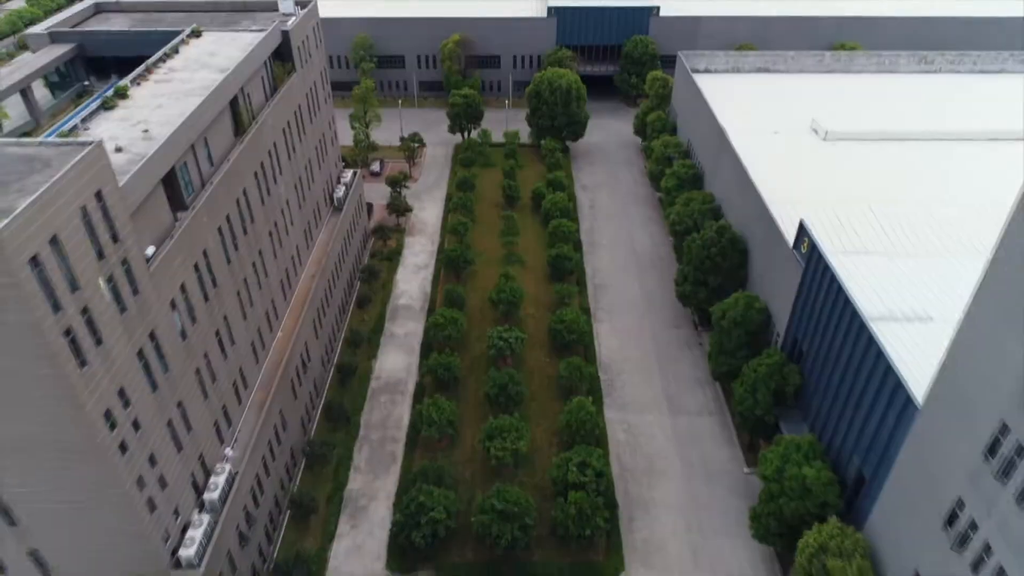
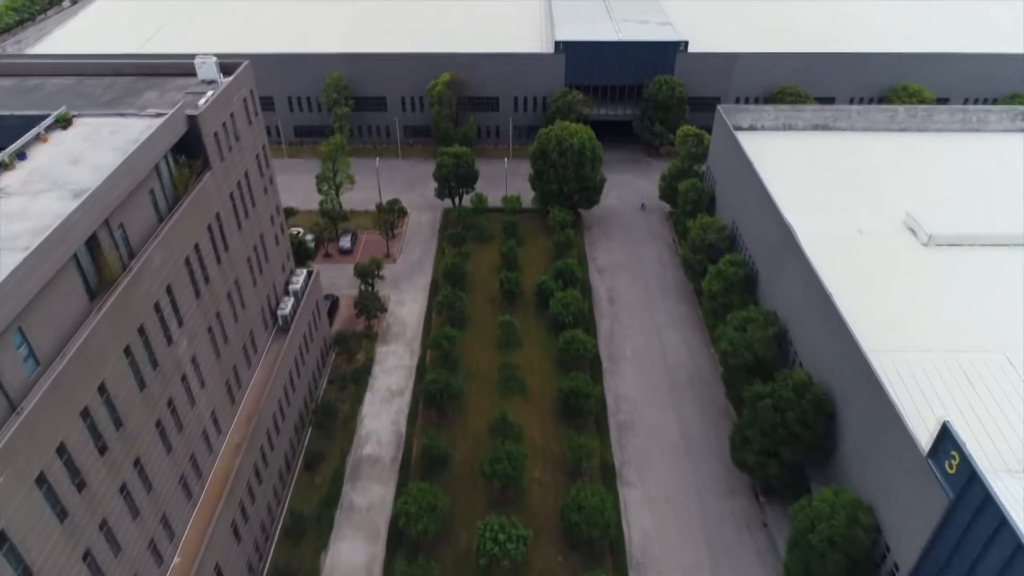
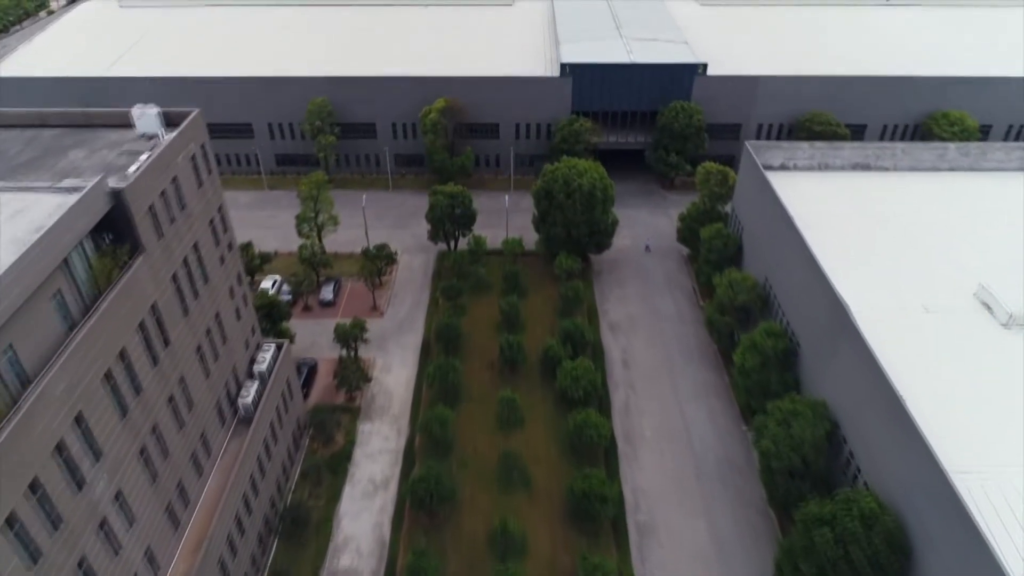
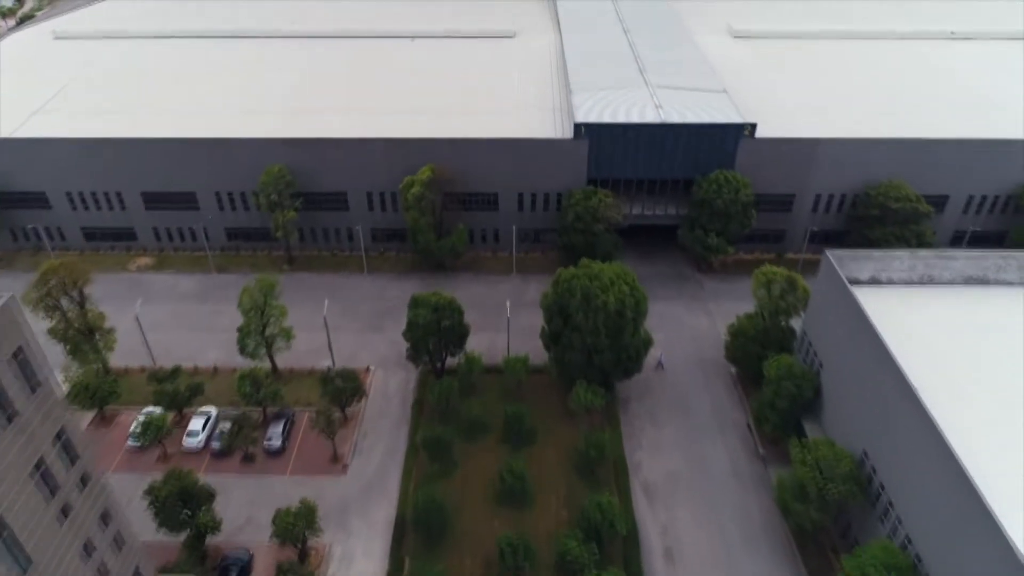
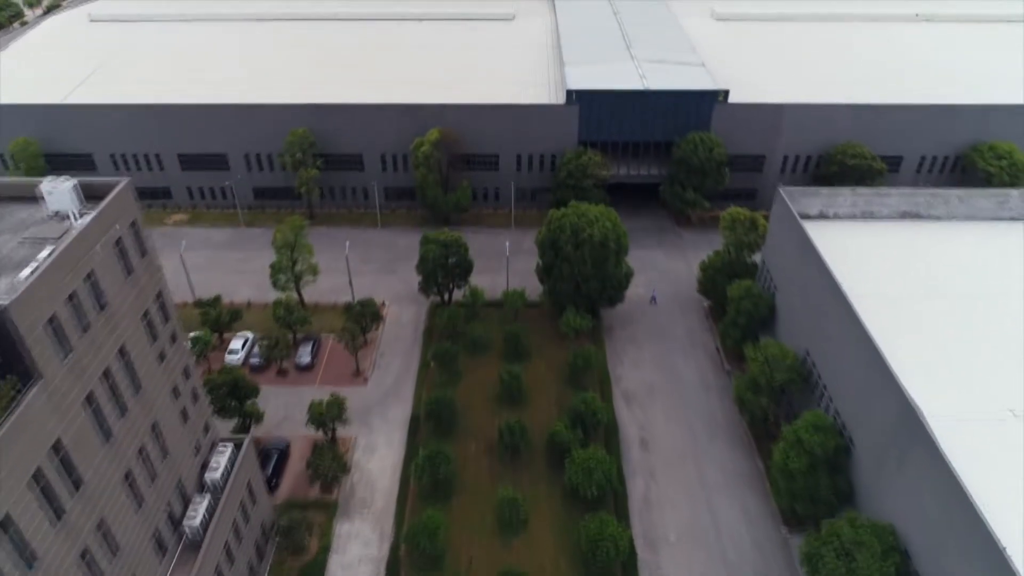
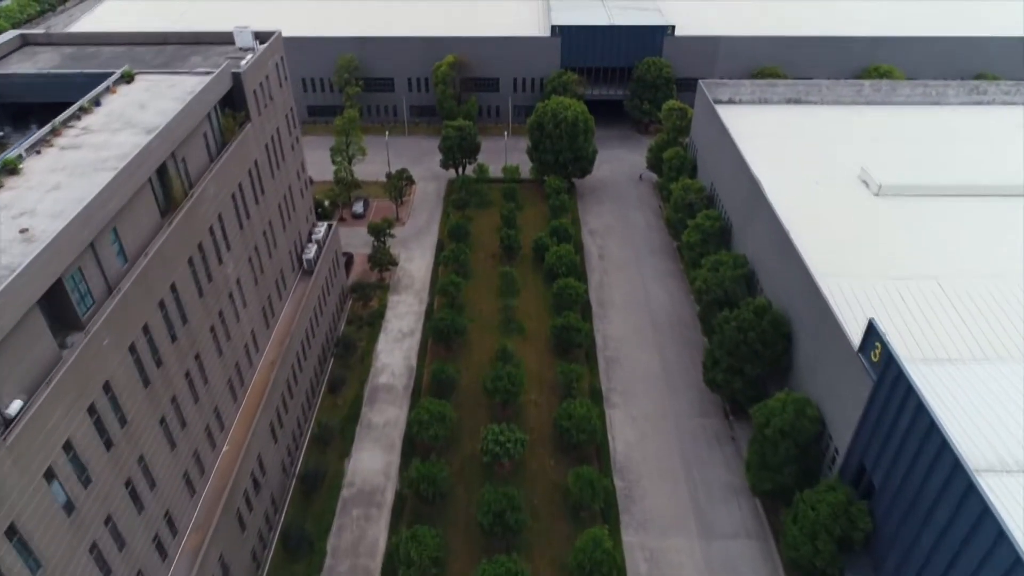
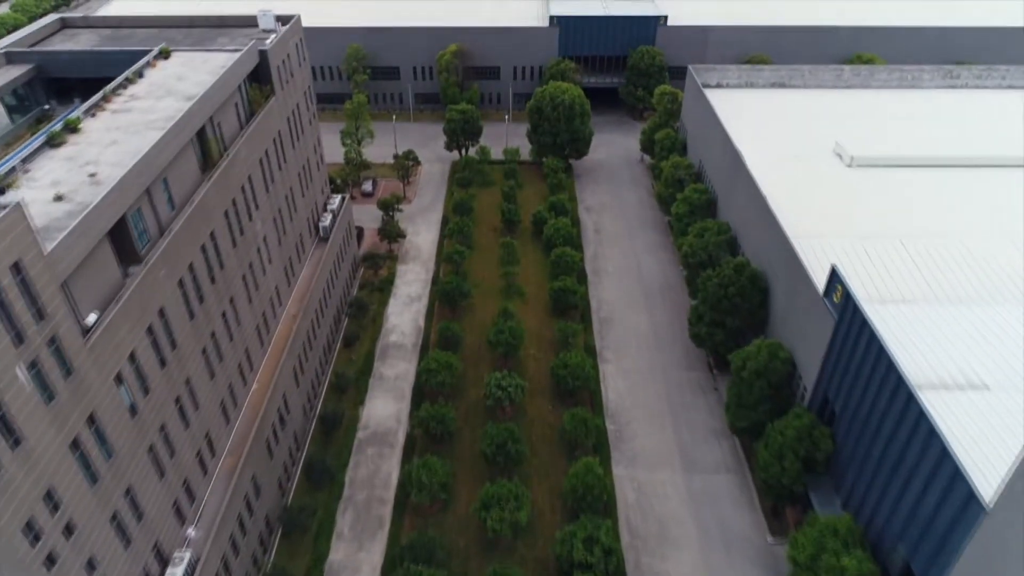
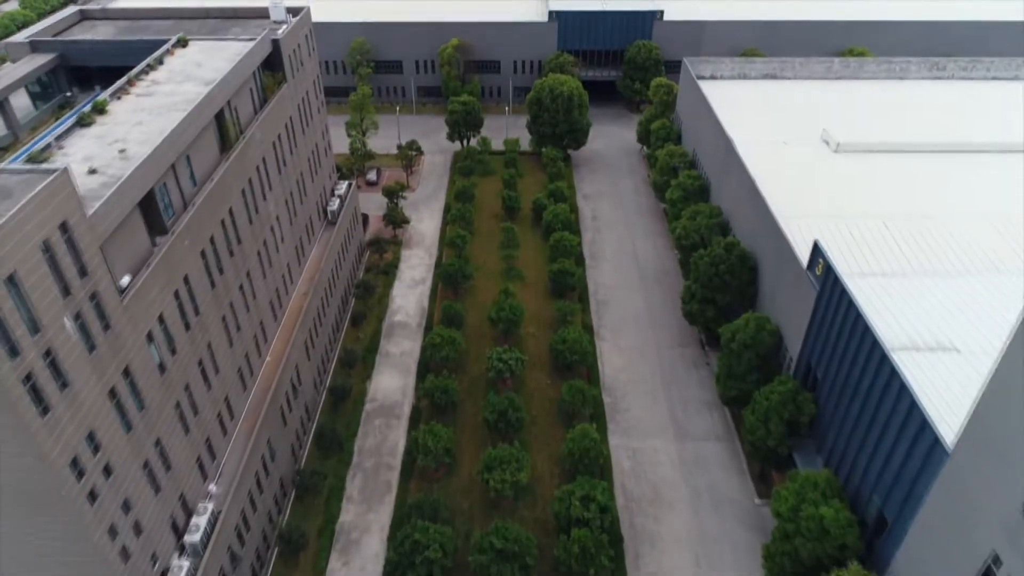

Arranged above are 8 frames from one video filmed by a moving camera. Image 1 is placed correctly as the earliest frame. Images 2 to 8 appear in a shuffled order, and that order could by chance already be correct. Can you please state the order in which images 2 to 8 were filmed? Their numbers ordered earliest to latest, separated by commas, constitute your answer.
8, 7, 6, 2, 3, 5, 4
